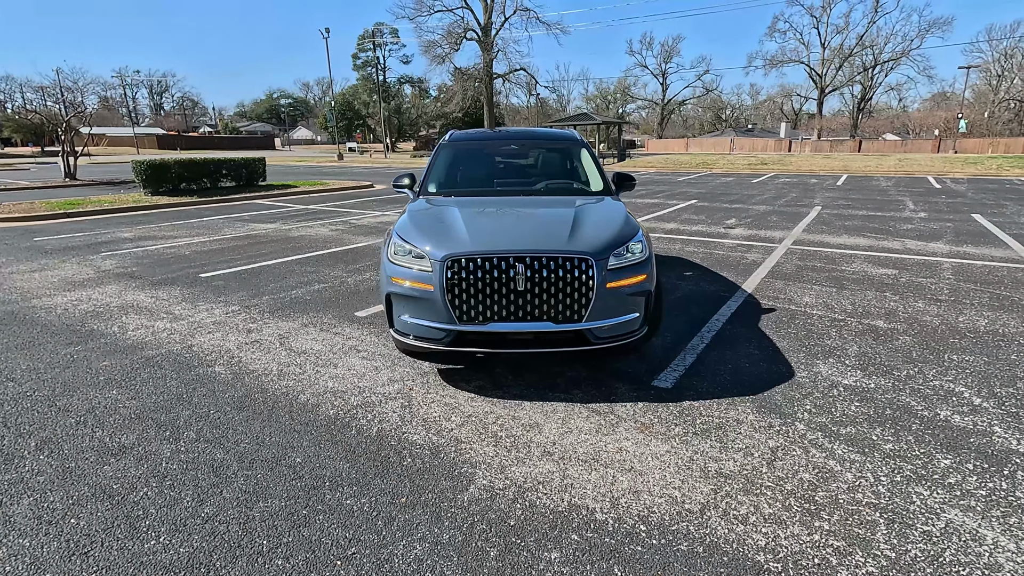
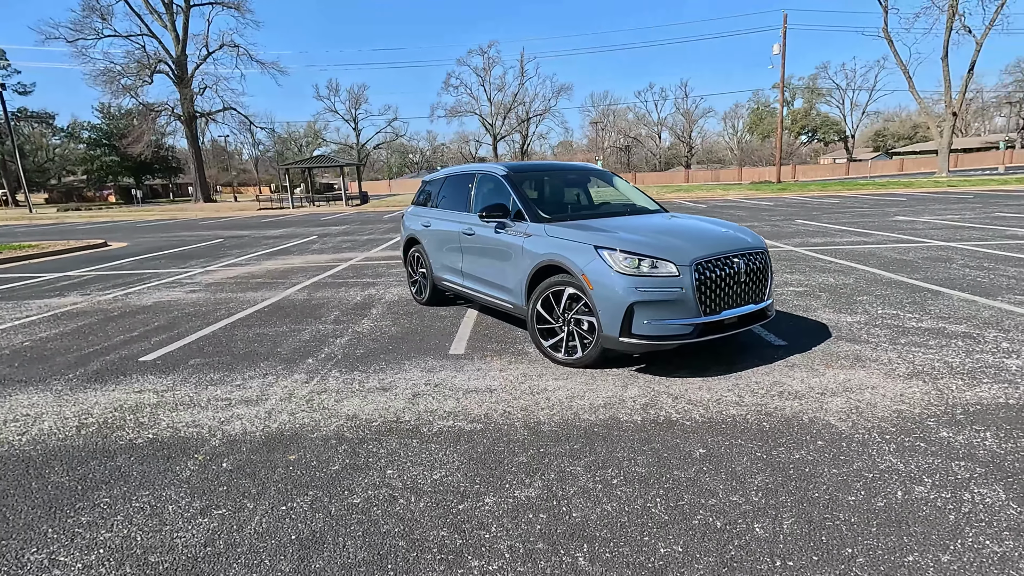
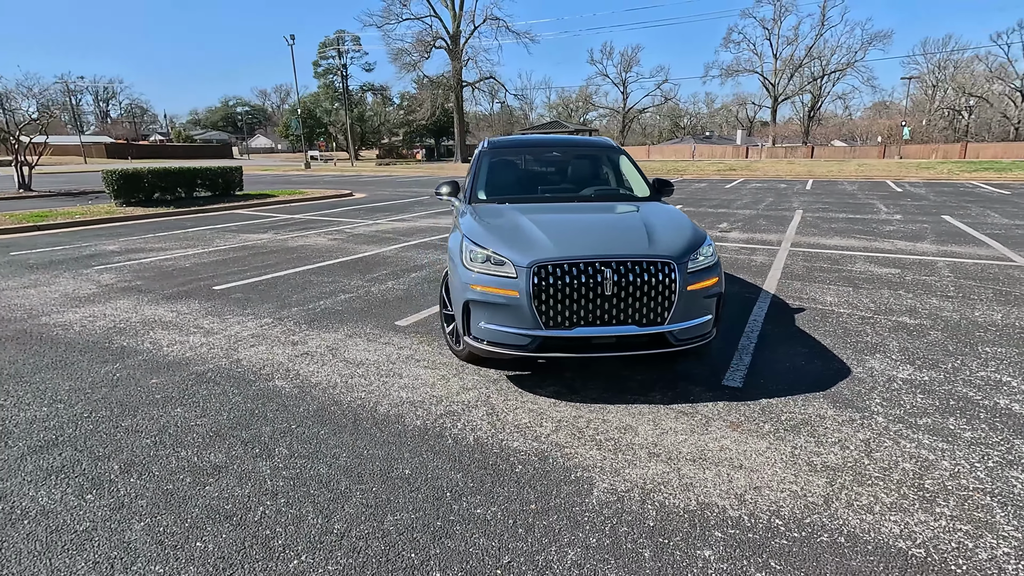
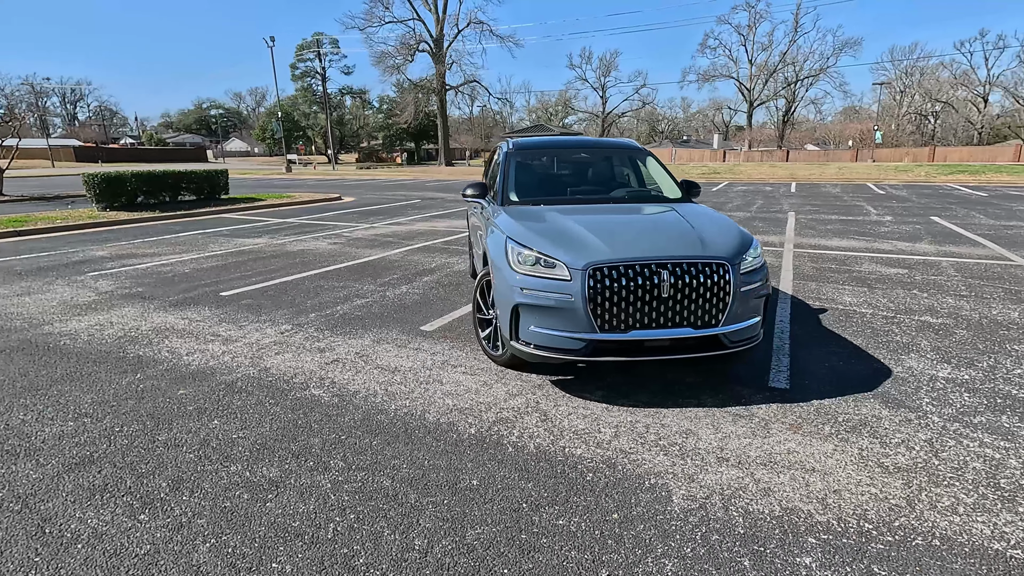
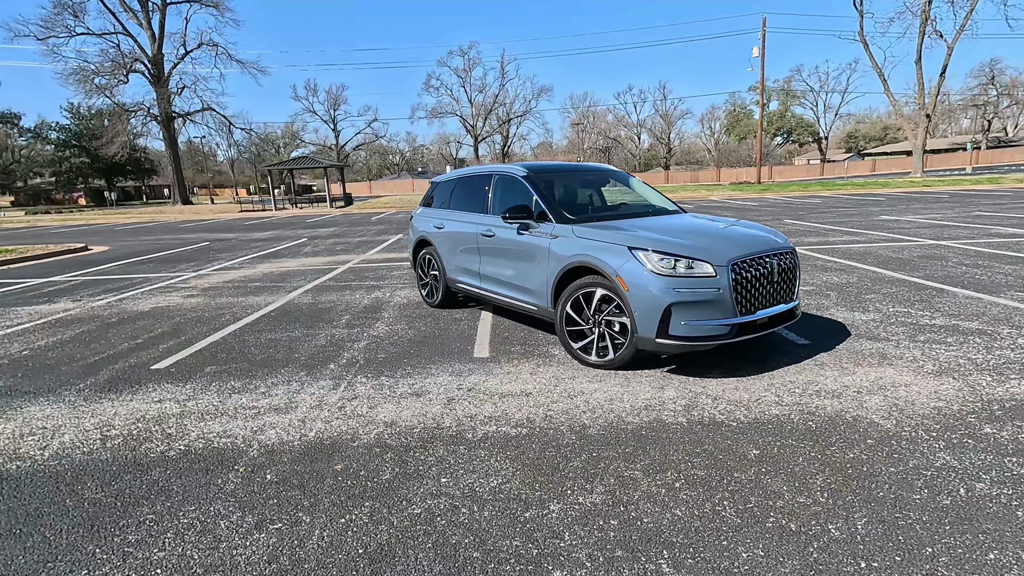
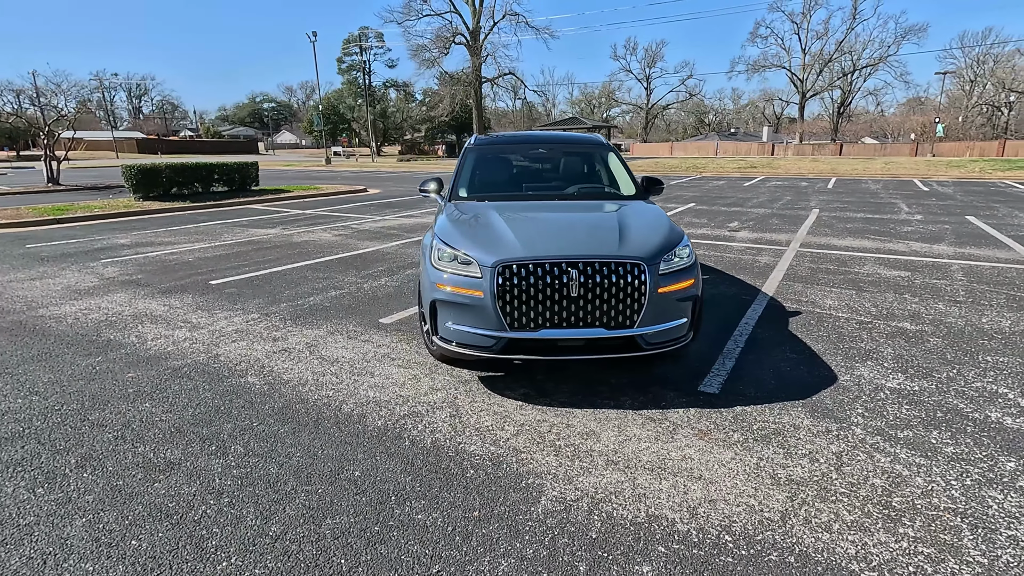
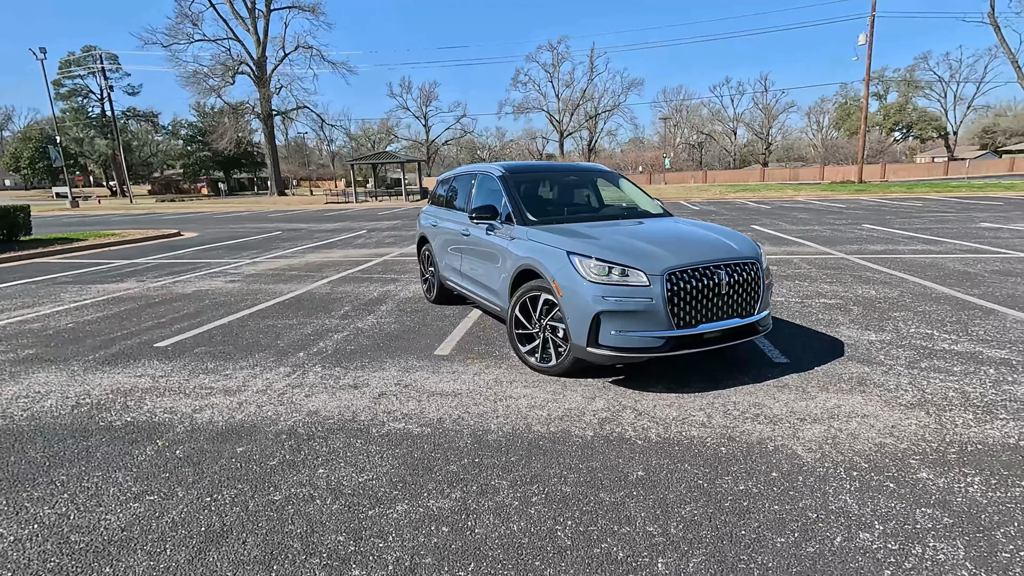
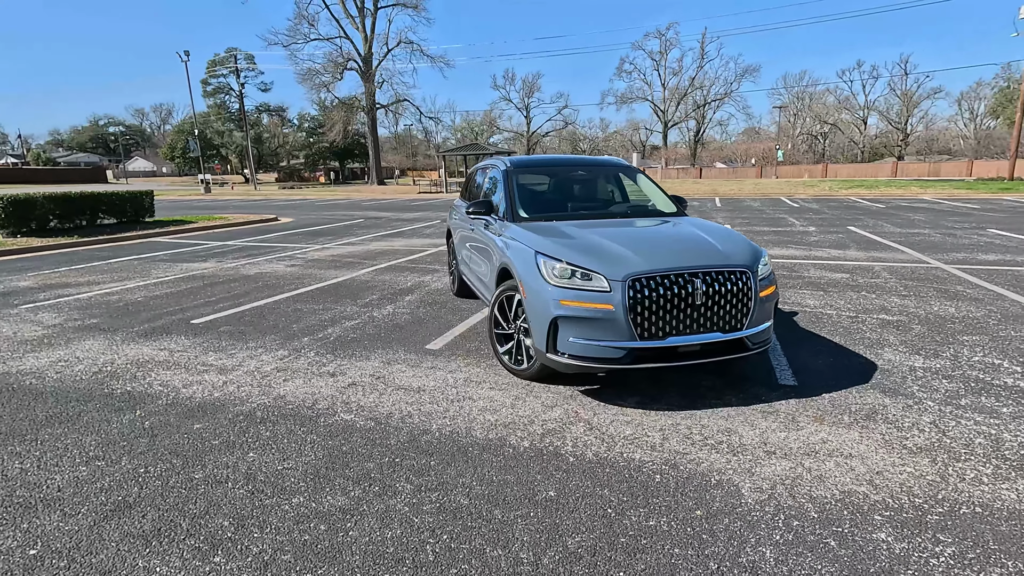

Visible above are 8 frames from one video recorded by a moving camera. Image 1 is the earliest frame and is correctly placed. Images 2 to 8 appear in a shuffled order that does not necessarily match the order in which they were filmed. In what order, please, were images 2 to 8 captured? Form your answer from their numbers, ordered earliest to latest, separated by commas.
6, 3, 4, 8, 7, 2, 5
